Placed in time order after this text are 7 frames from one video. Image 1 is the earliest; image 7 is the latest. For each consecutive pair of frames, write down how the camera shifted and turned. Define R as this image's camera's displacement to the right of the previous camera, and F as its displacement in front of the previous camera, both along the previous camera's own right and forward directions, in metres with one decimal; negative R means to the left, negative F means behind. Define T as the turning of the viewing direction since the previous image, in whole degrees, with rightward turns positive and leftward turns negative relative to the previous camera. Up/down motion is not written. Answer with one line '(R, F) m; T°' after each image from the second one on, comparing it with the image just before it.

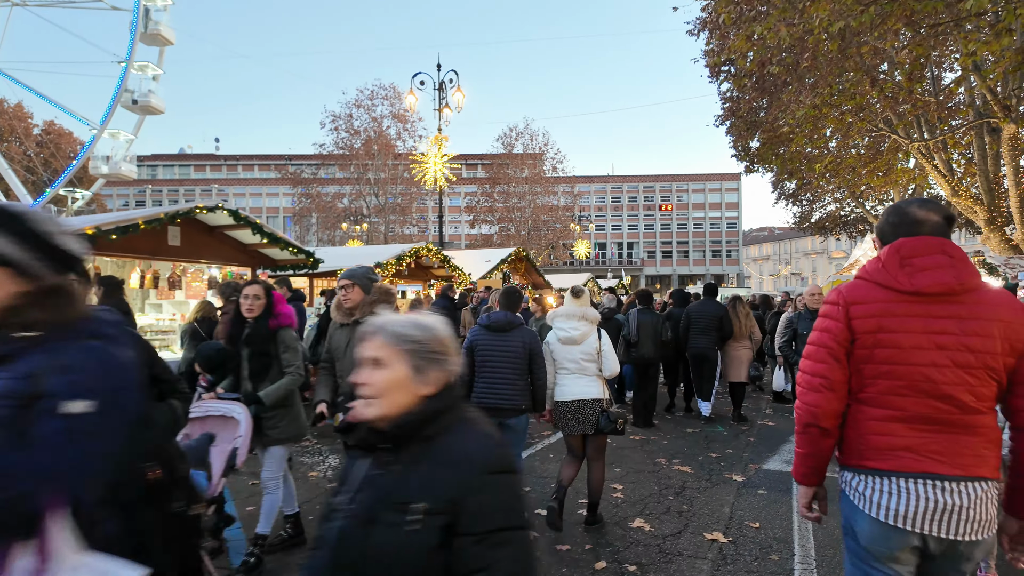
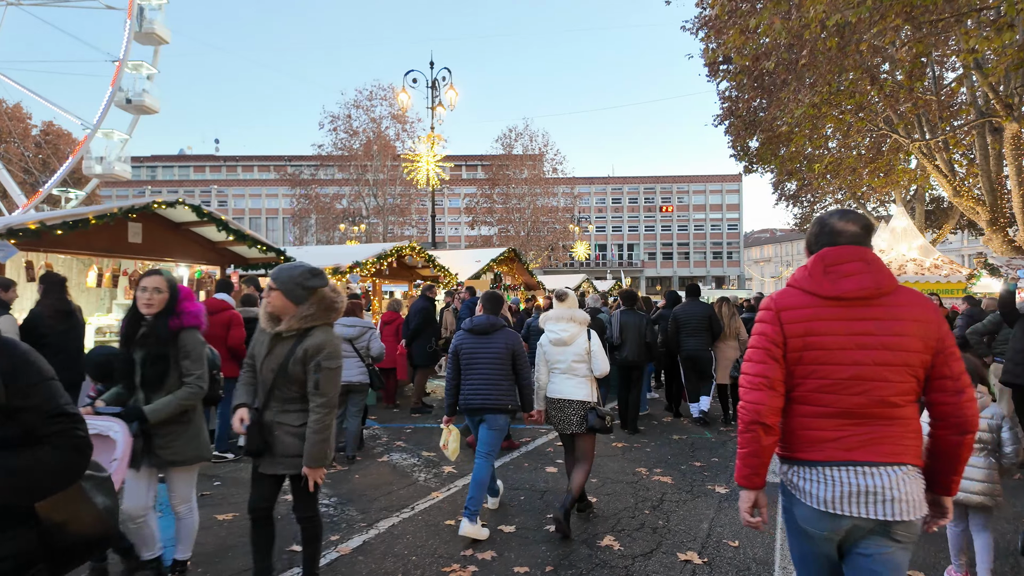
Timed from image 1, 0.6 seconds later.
(+0.3, +0.3) m; 0°
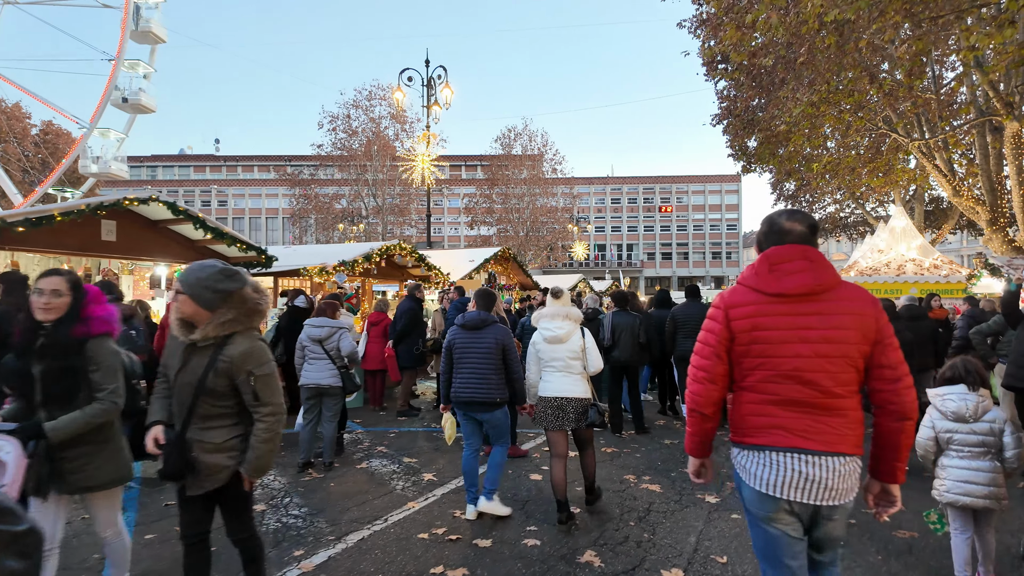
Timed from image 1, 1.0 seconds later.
(+0.2, +0.2) m; 0°
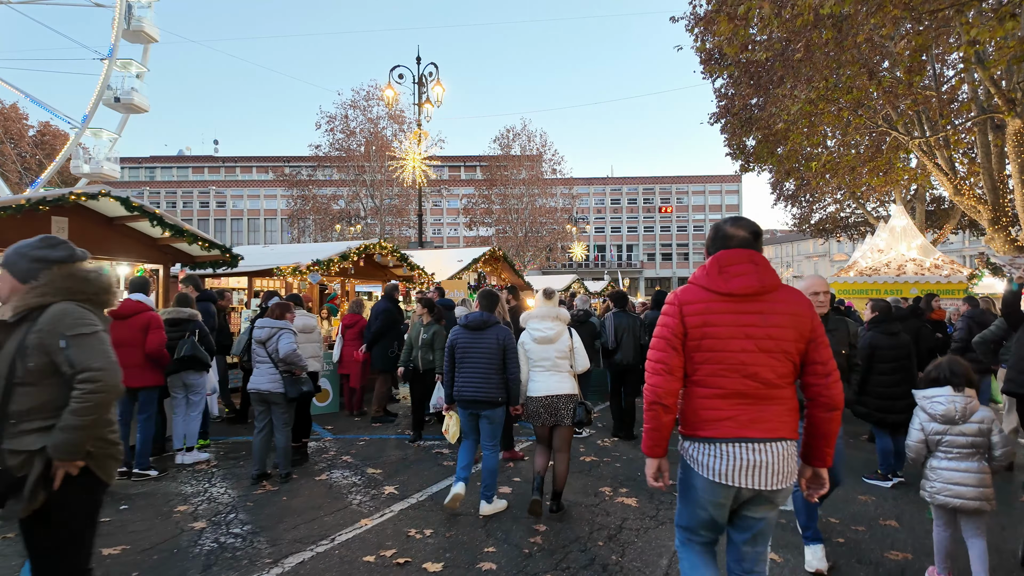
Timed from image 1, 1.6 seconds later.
(+0.3, +0.4) m; 0°
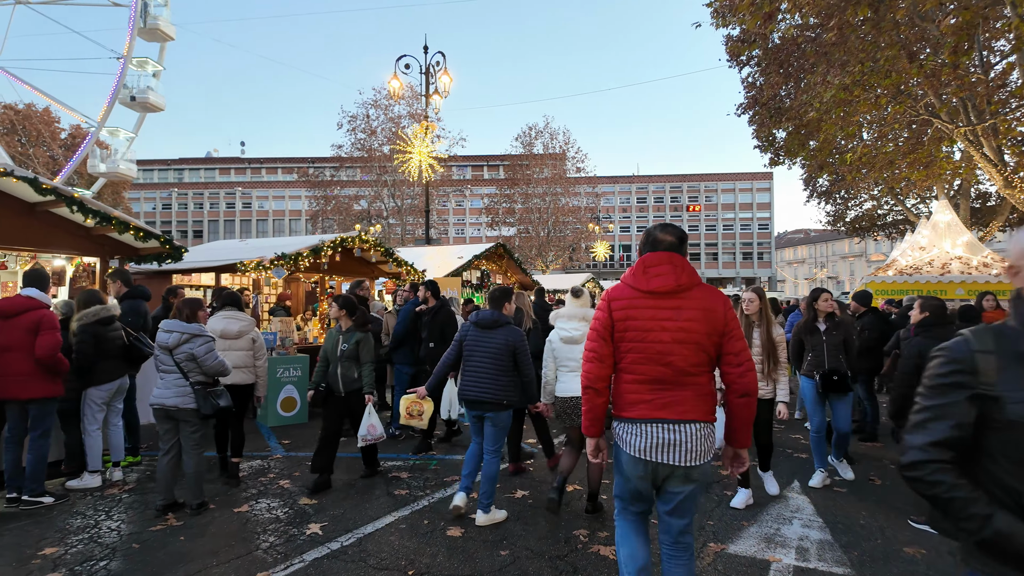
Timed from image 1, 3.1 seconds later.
(+0.5, +1.0) m; -3°
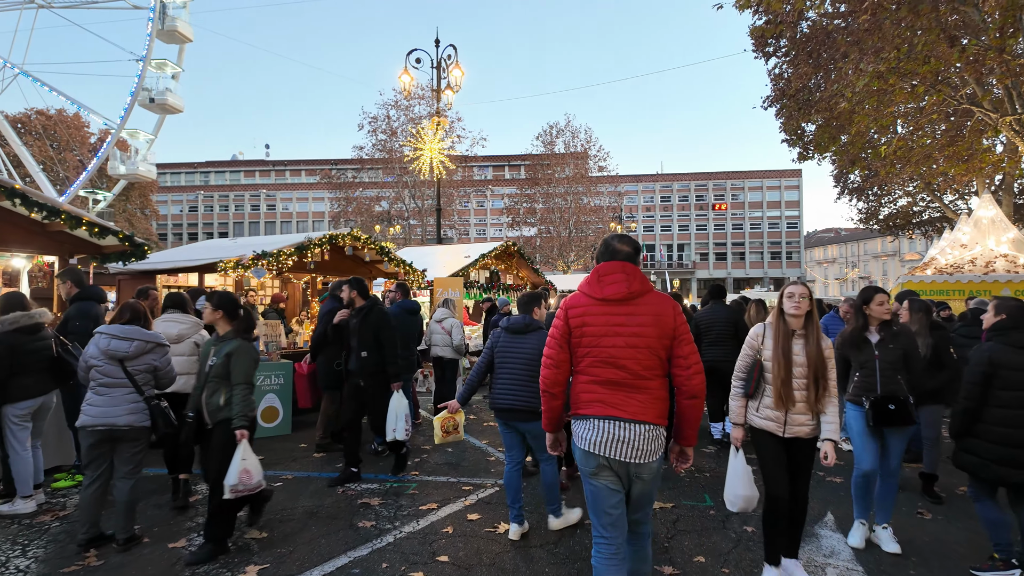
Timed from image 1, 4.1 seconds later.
(+0.3, +0.7) m; -2°
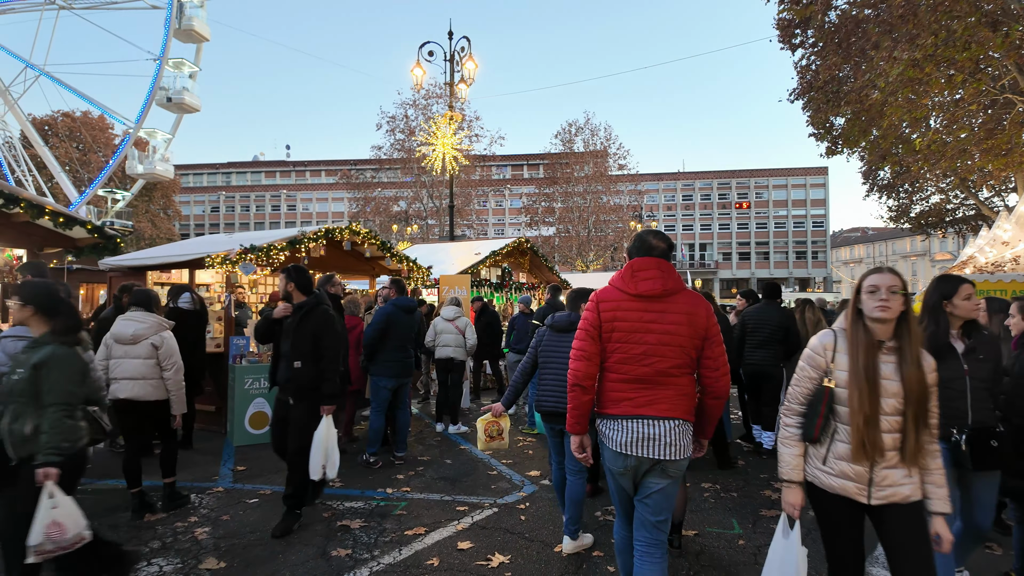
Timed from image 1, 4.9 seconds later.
(+0.2, +0.6) m; -2°
